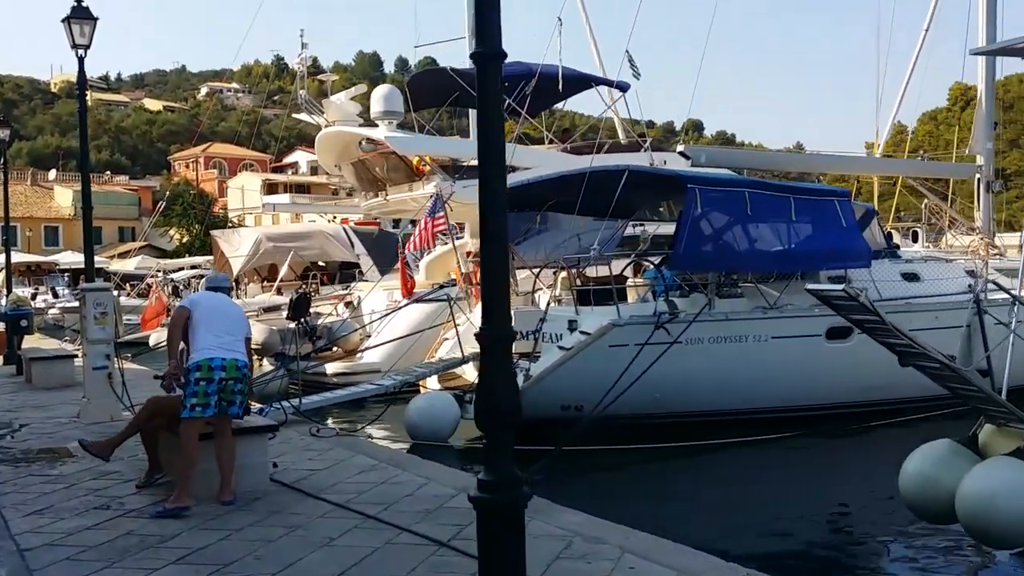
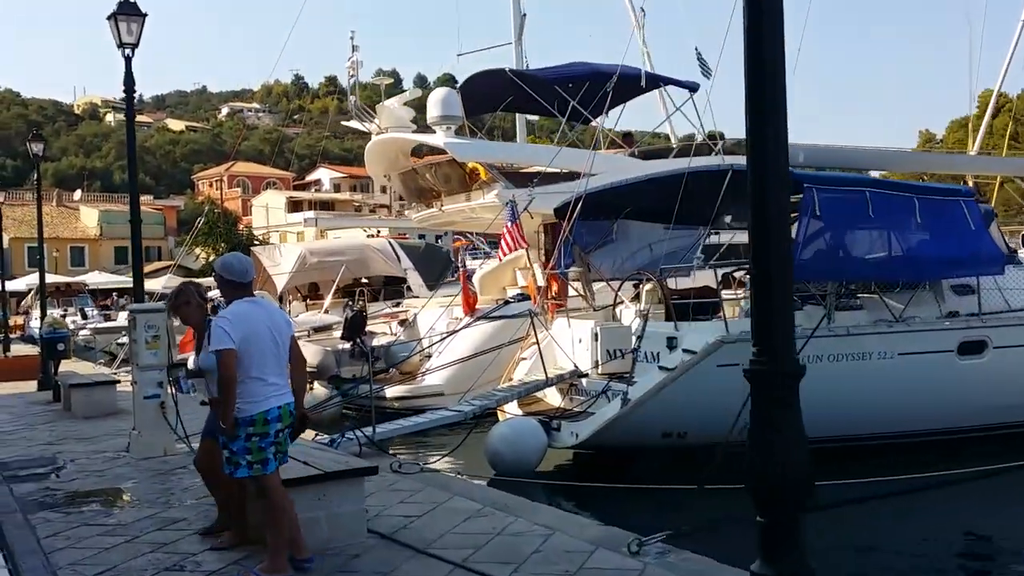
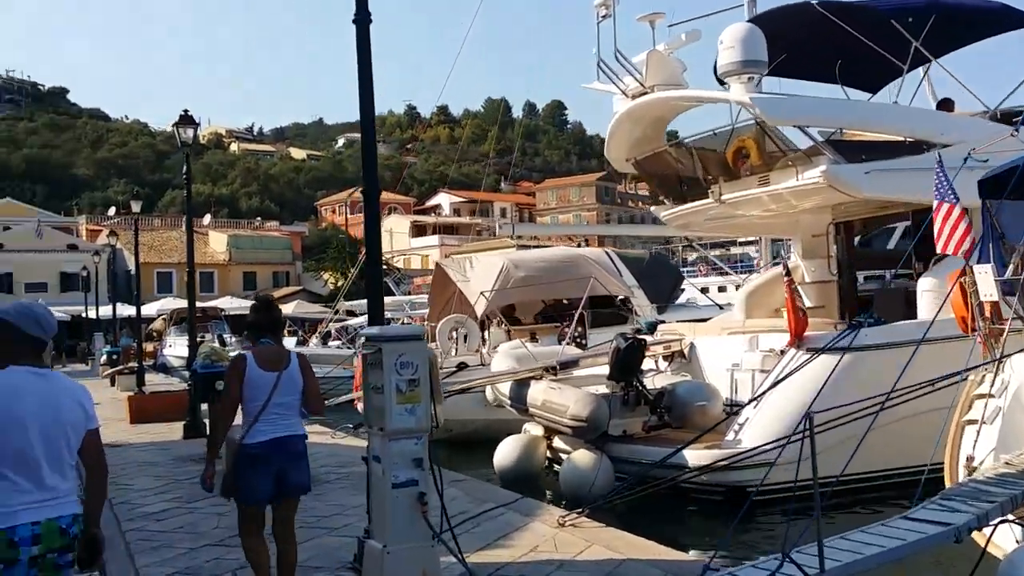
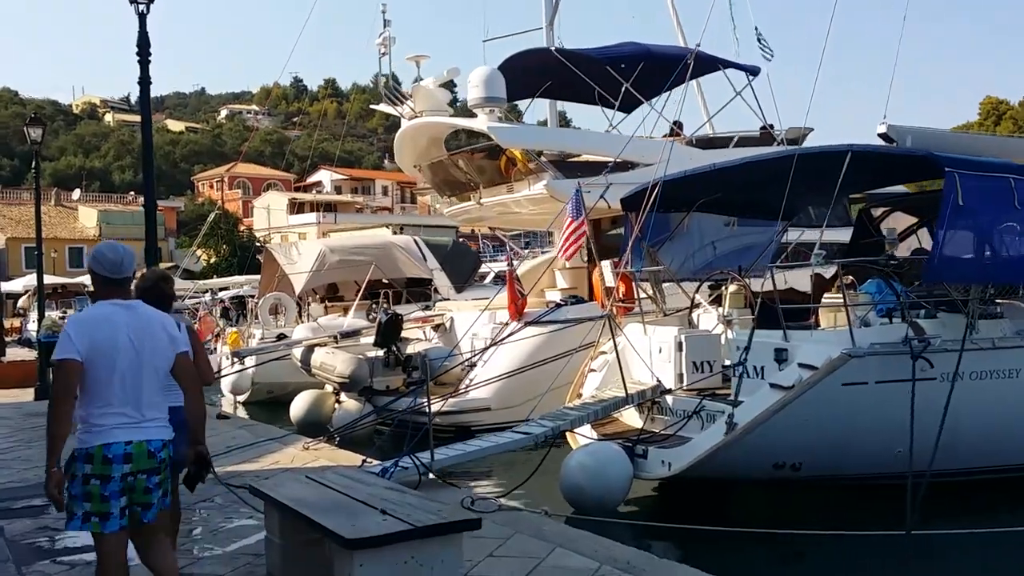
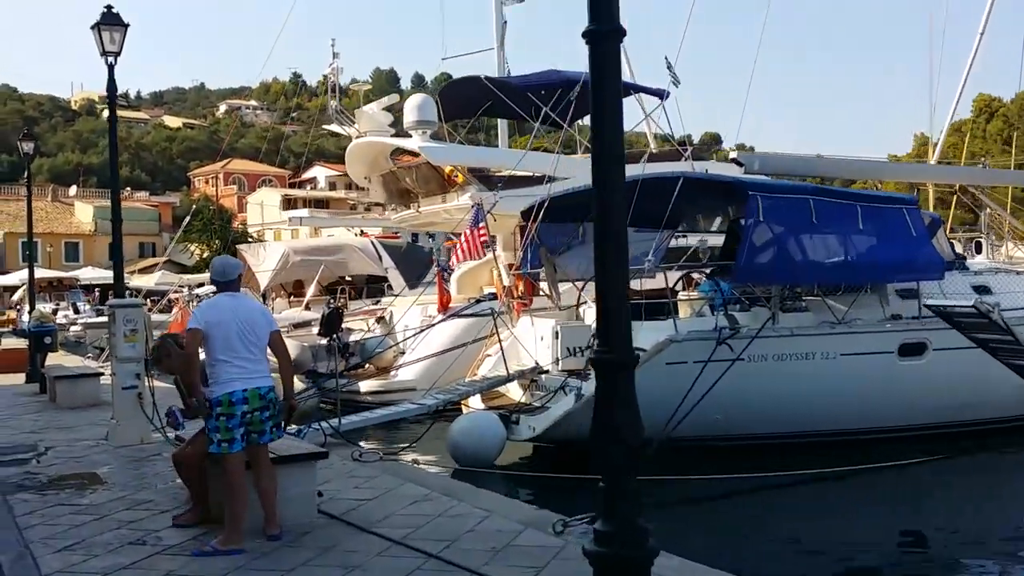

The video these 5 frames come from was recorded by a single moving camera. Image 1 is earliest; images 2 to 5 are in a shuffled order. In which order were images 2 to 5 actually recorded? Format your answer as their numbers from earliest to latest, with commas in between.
5, 2, 4, 3
